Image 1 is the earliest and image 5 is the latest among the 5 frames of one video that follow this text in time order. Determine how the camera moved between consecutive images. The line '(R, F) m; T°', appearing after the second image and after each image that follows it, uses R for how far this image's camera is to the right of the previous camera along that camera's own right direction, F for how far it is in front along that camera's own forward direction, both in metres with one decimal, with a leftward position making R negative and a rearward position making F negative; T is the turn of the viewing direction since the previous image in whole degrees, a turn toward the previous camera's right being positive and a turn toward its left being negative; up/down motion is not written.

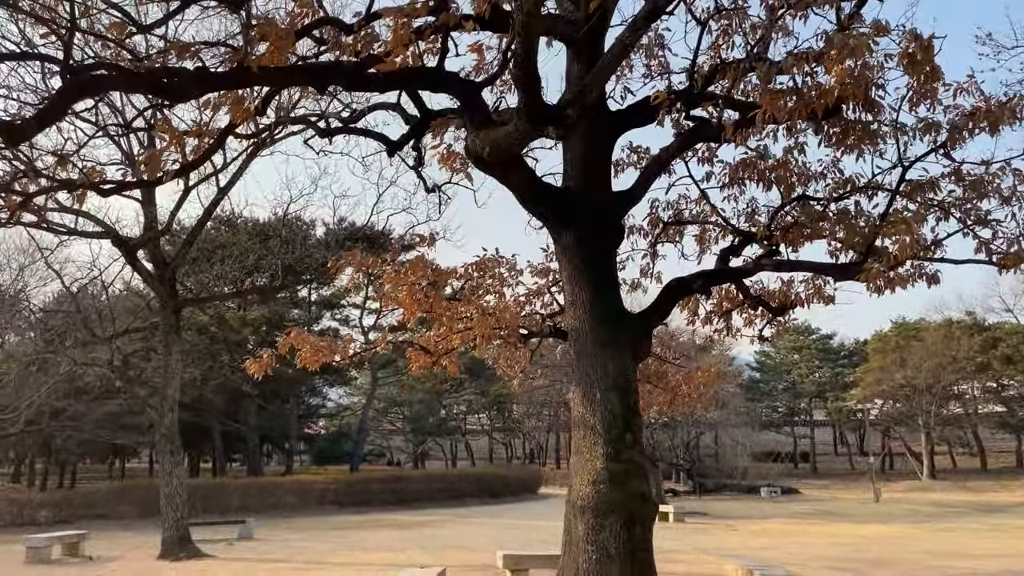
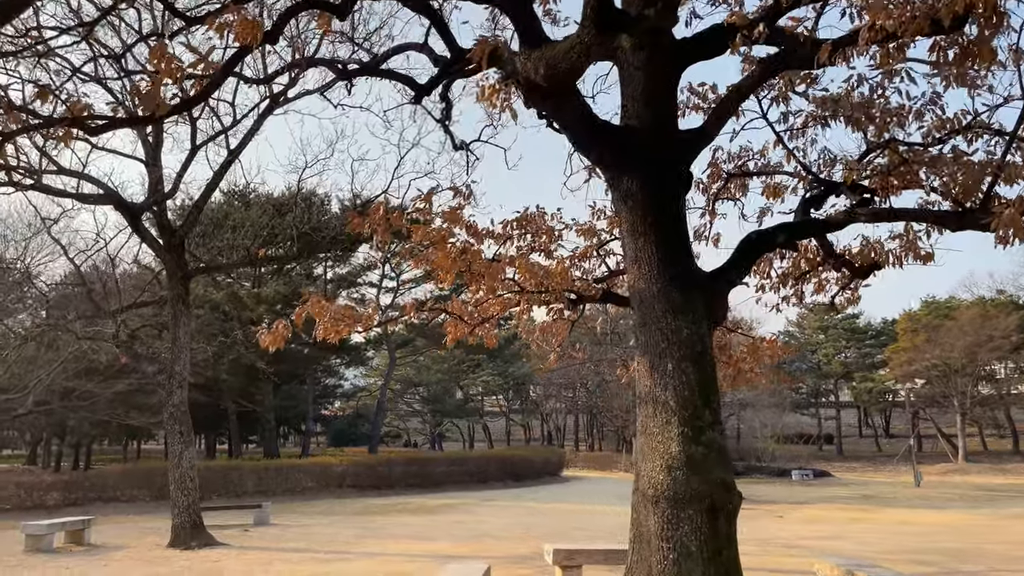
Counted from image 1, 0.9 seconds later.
(-0.4, +1.2) m; -1°
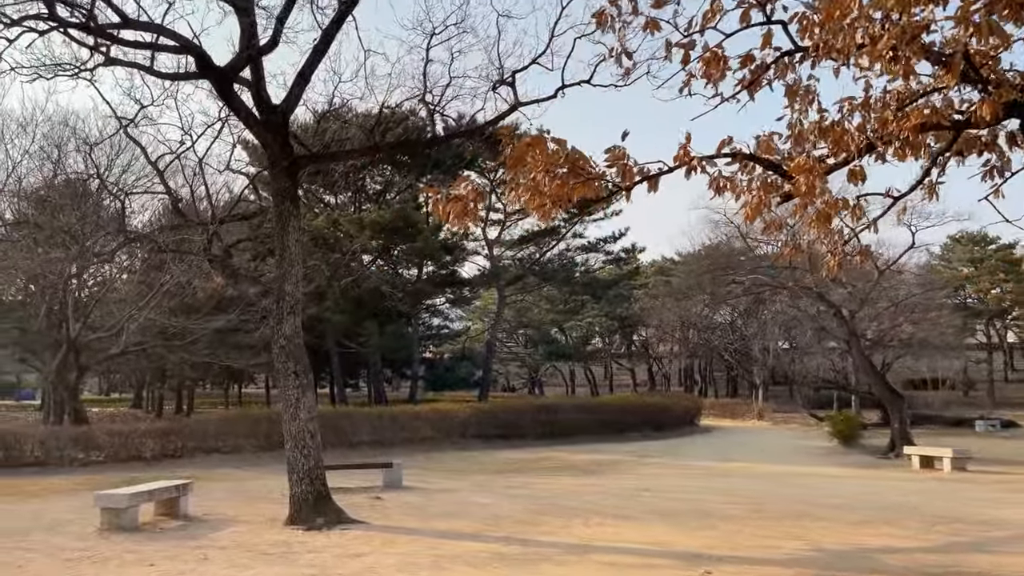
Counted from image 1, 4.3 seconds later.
(-2.0, +4.0) m; -6°
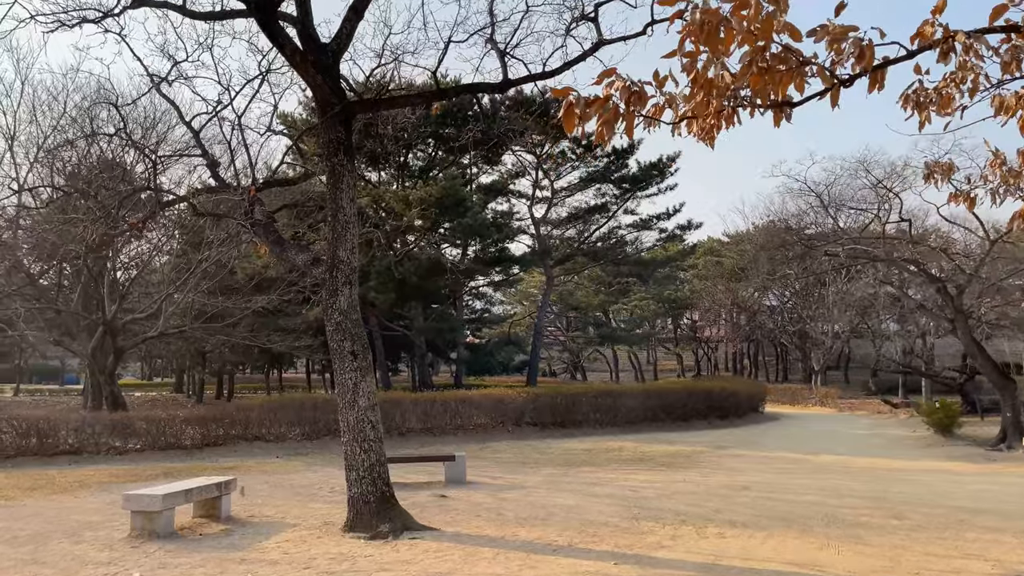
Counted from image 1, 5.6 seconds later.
(-0.7, +1.6) m; -3°
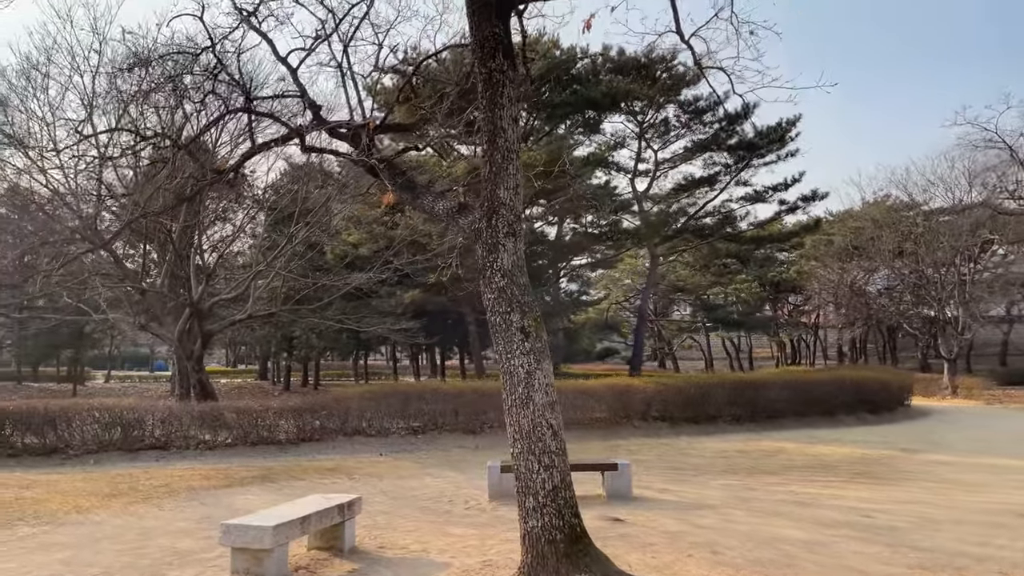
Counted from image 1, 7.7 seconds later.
(-1.4, +2.5) m; -5°
